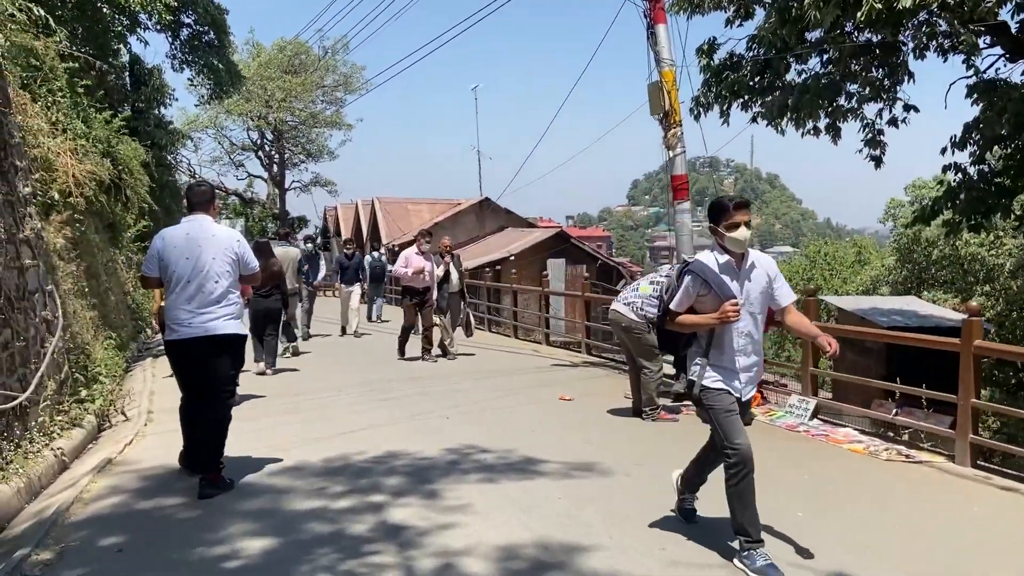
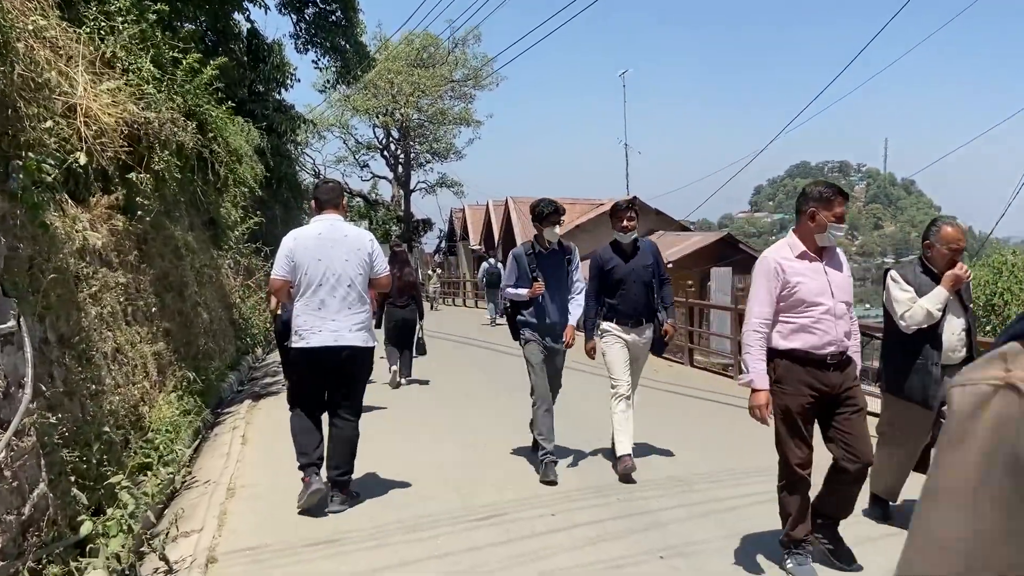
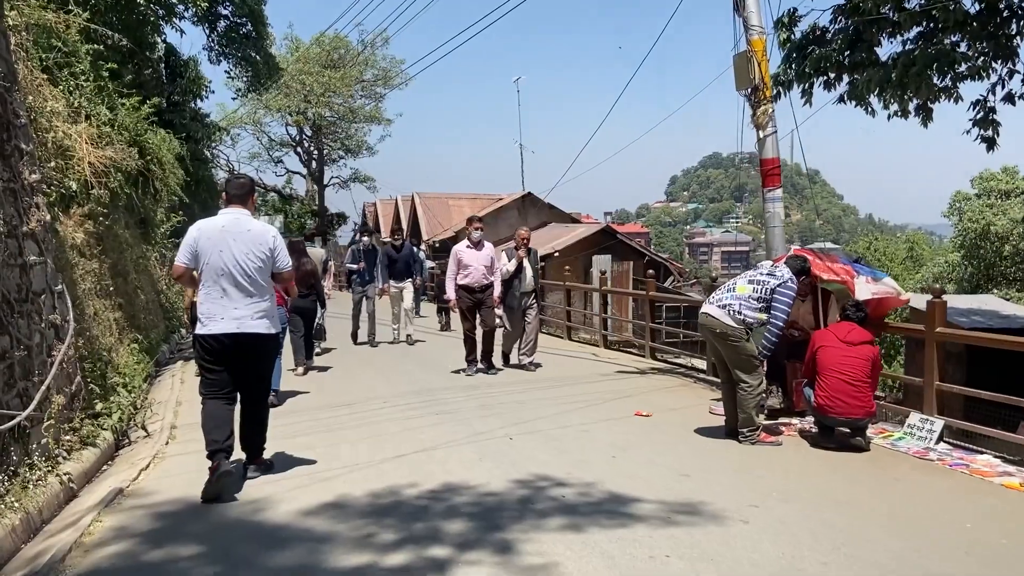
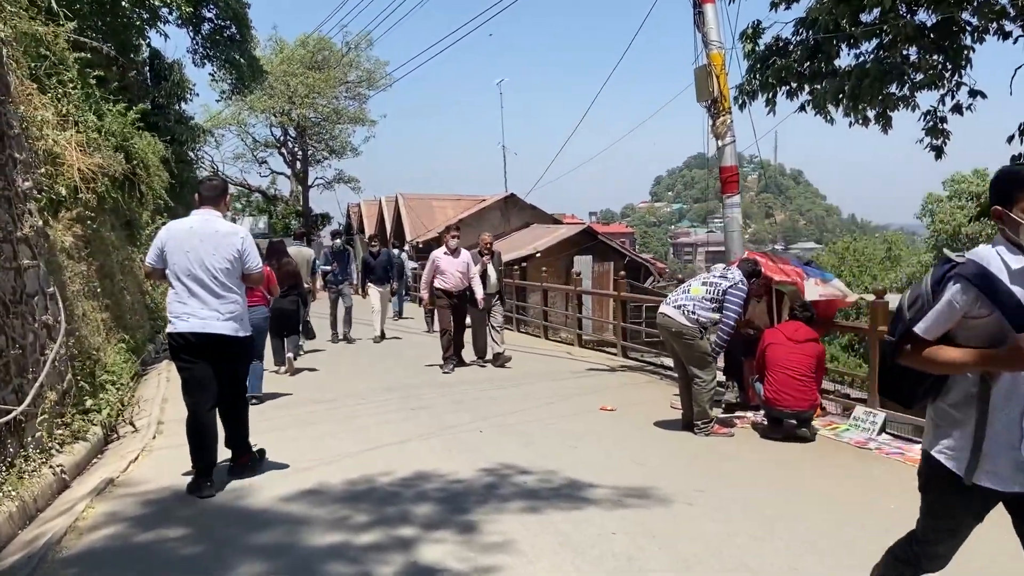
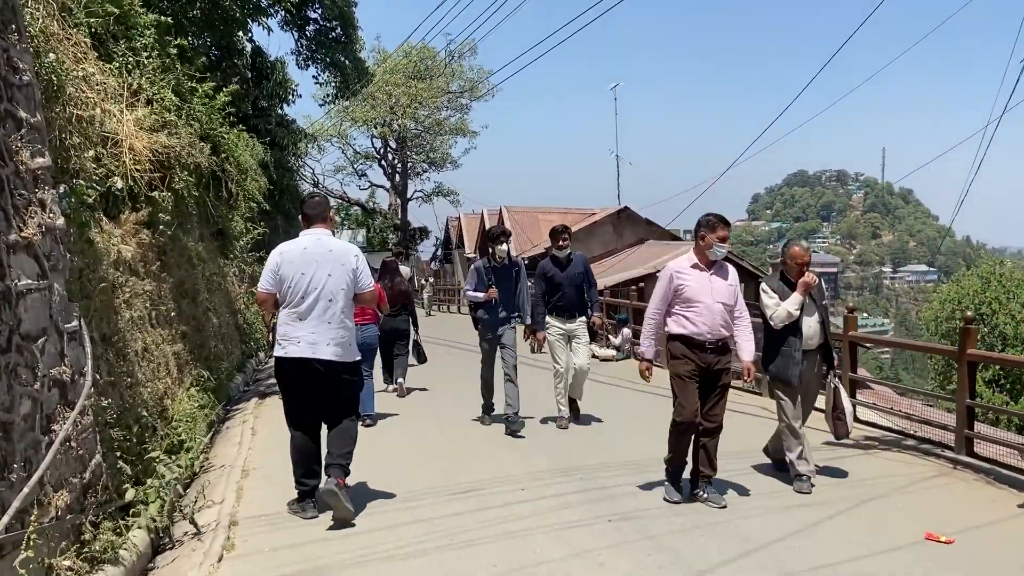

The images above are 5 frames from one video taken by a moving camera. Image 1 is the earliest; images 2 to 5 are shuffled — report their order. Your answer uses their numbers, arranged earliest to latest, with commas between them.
4, 3, 5, 2
